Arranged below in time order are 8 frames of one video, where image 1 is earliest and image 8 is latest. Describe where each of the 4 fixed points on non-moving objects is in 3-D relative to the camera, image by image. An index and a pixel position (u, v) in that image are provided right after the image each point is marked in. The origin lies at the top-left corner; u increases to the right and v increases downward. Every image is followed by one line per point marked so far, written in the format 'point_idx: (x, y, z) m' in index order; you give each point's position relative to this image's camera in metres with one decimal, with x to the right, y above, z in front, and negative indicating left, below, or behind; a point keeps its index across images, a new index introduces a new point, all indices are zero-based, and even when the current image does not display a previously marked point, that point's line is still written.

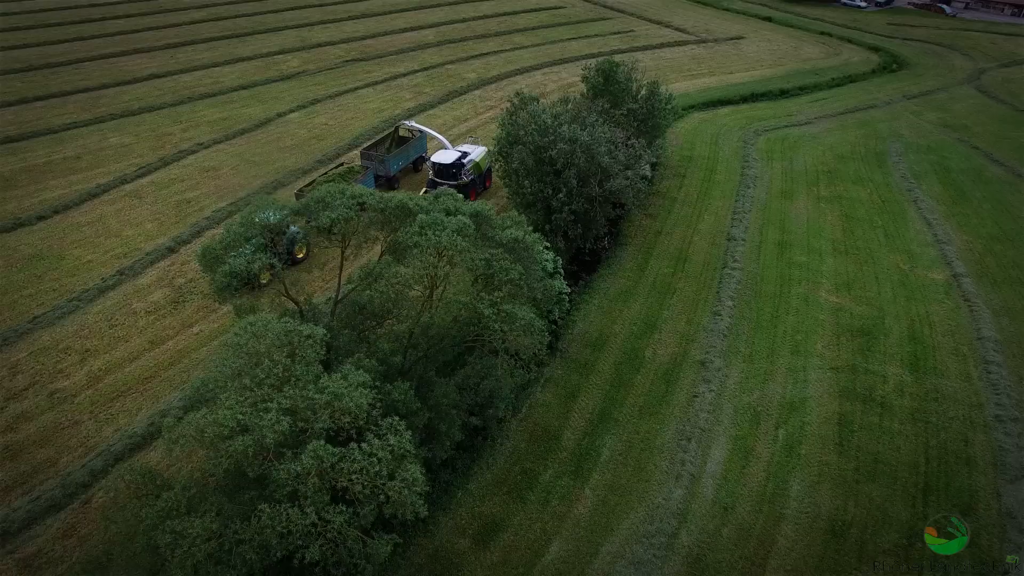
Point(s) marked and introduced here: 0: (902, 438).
0: (+11.3, -4.3, +19.6) m
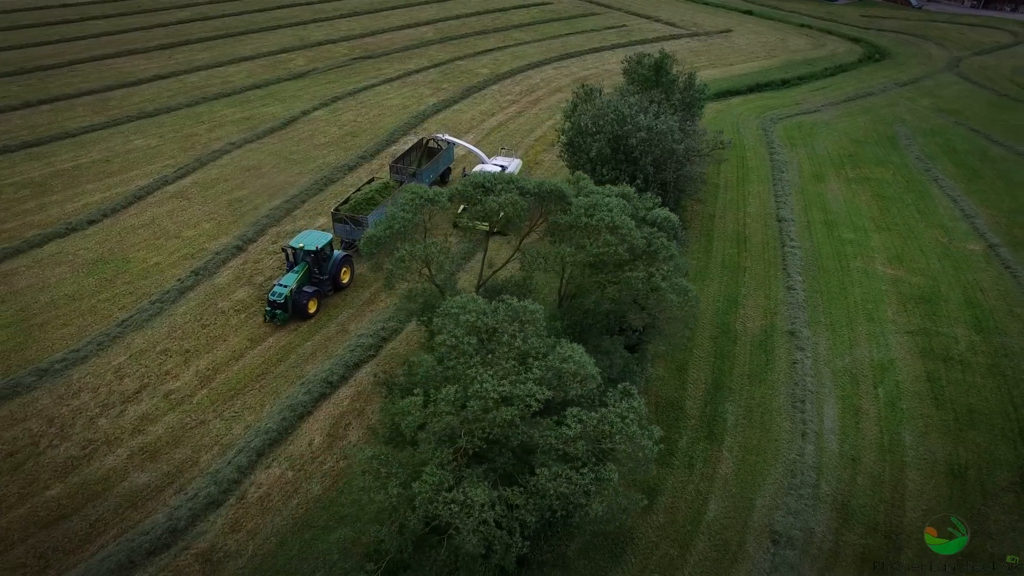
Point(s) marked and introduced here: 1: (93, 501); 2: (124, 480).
0: (+15.2, -3.3, +21.7) m
1: (-11.3, -5.8, +18.4) m
2: (-10.9, -5.4, +19.0) m
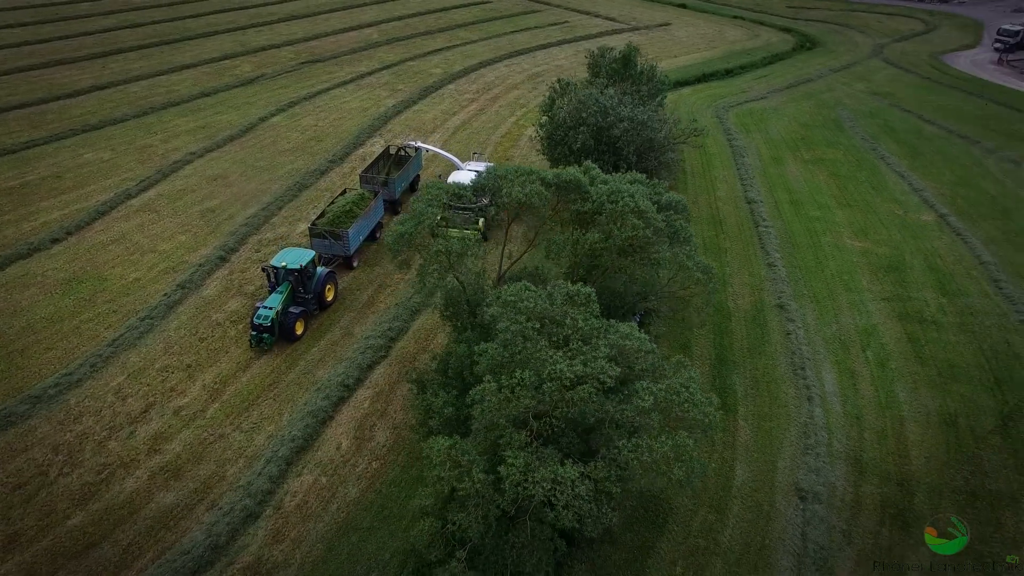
0: (+15.7, -2.0, +23.6) m
1: (-10.2, -6.2, +17.7) m
2: (-9.8, -5.8, +18.3) m
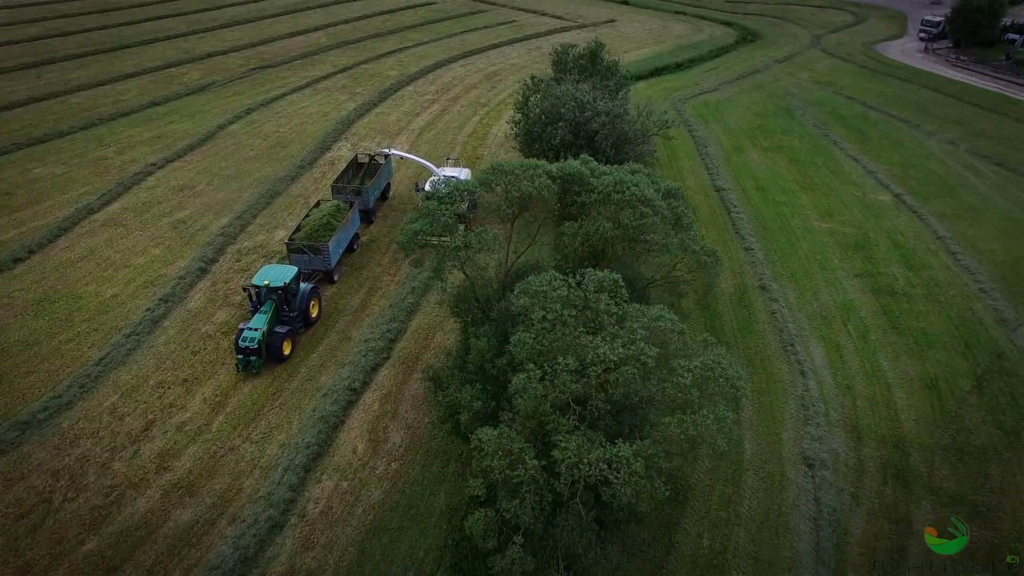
0: (+15.6, -1.0, +25.3) m
1: (-9.4, -6.5, +17.2) m
2: (-9.1, -6.1, +17.8) m
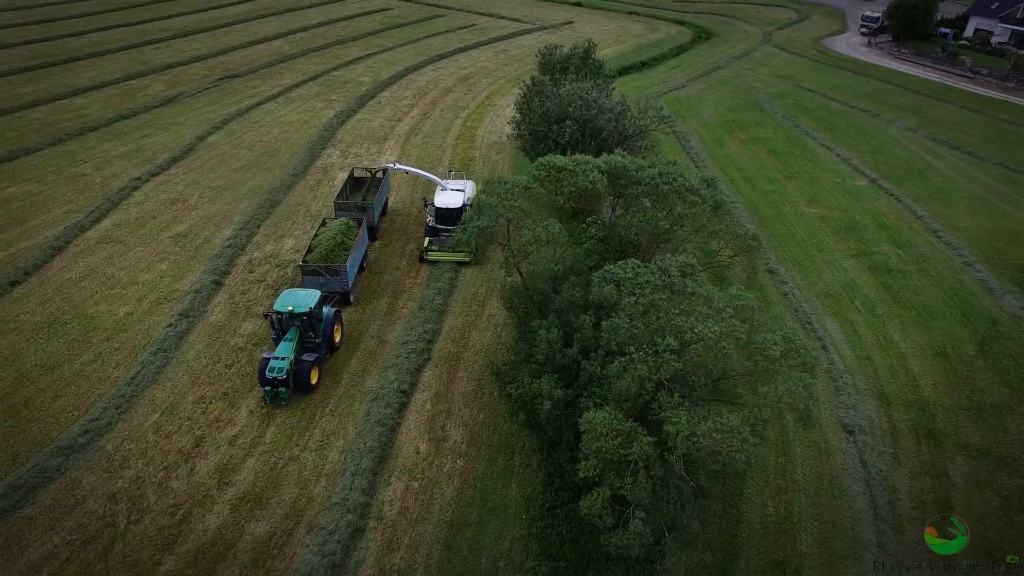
0: (+16.6, 0.0, +27.2) m
1: (-7.2, -6.8, +16.9) m
2: (-7.0, -6.4, +17.5) m
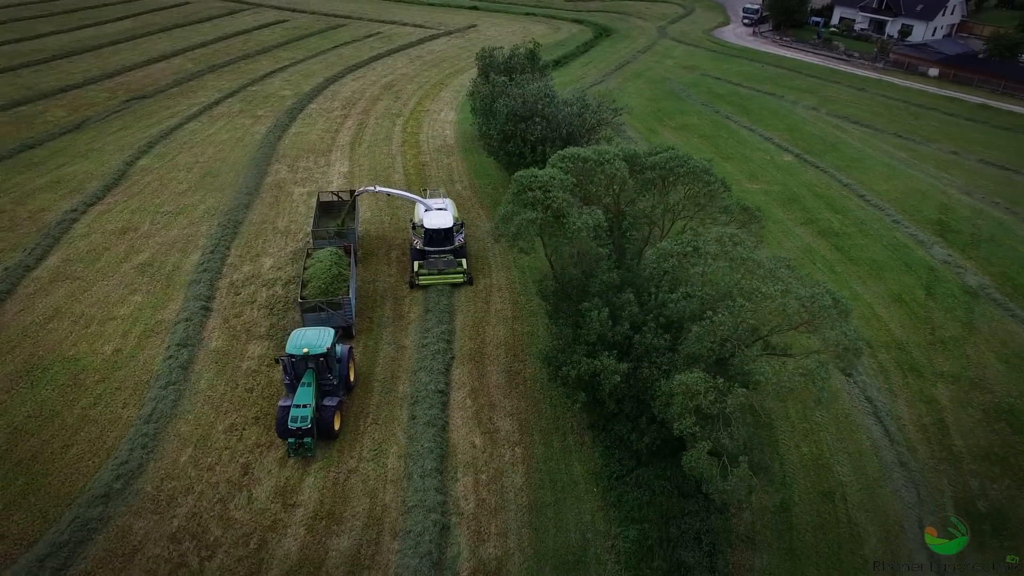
0: (+16.2, +2.0, +30.7) m
1: (-4.8, -7.1, +16.5) m
2: (-4.7, -6.7, +17.2) m
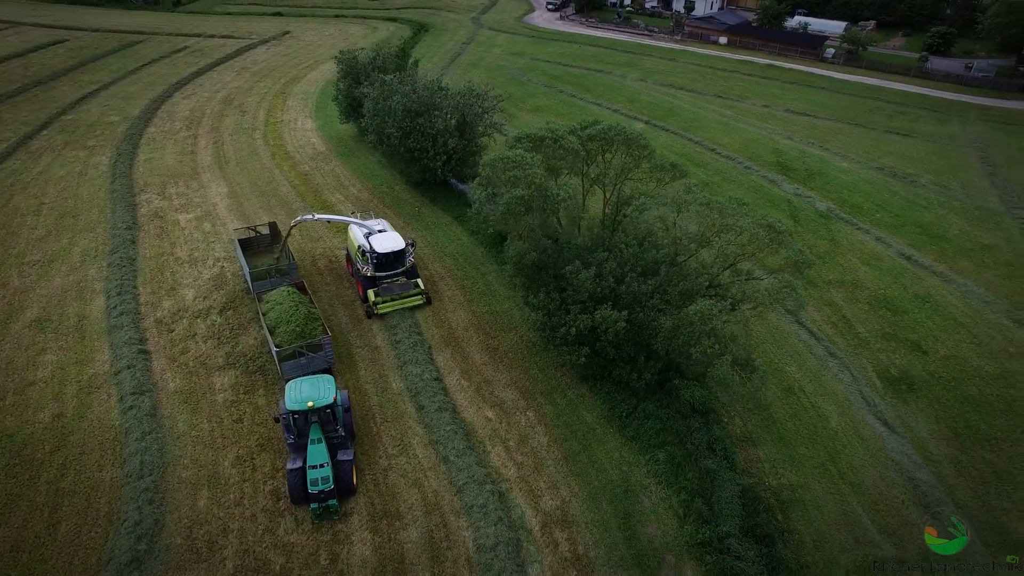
0: (+11.7, +5.3, +35.8) m
1: (-2.6, -7.0, +16.7) m
2: (-2.8, -6.6, +17.4) m
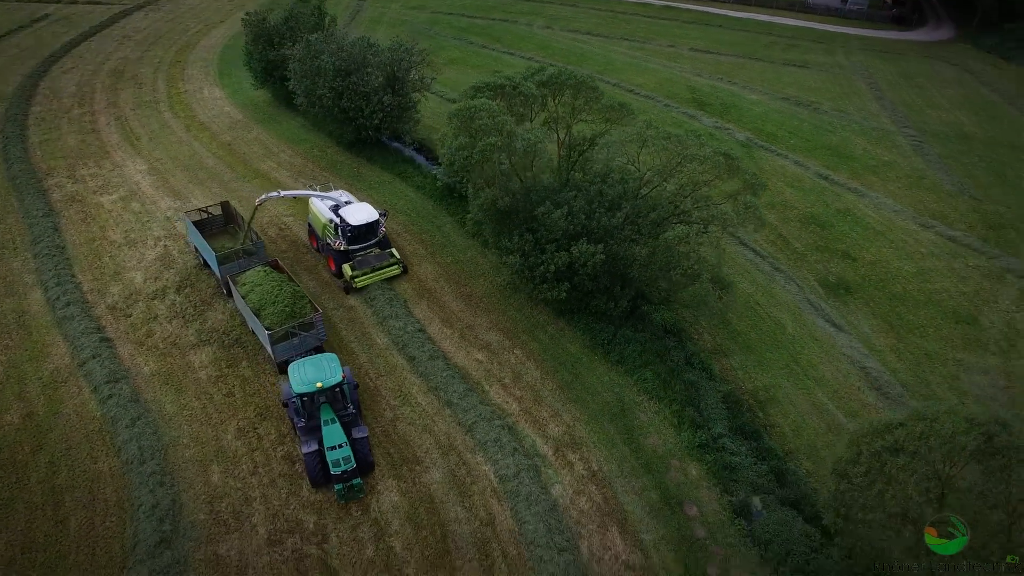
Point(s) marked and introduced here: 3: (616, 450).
0: (+8.1, +8.9, +37.6) m
1: (-1.9, -5.7, +17.4) m
2: (-2.3, -5.3, +18.0) m
3: (+3.0, -4.6, +19.3) m
